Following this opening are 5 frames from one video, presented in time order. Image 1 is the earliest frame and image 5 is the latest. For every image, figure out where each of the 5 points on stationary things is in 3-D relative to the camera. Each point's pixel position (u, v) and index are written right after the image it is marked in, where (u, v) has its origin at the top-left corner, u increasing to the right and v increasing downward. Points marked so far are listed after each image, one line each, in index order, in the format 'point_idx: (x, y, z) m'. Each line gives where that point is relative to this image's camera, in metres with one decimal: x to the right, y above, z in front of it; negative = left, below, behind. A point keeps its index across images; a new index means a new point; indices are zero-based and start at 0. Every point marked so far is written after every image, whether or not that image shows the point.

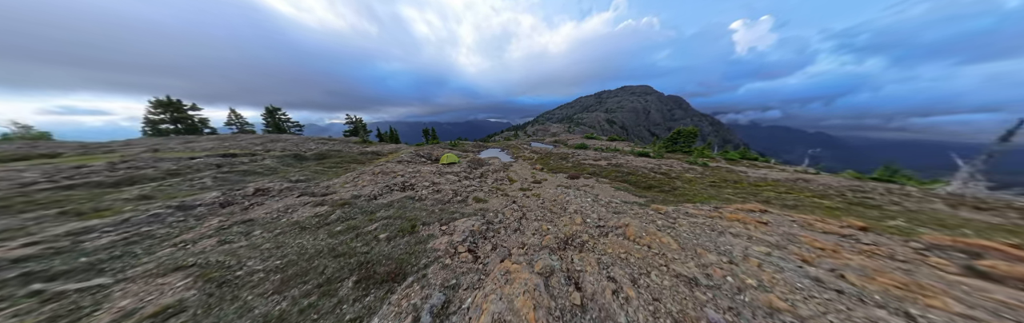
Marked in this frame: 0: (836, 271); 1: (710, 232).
0: (+7.7, -2.6, +4.1) m
1: (+7.5, -2.6, +6.4) m
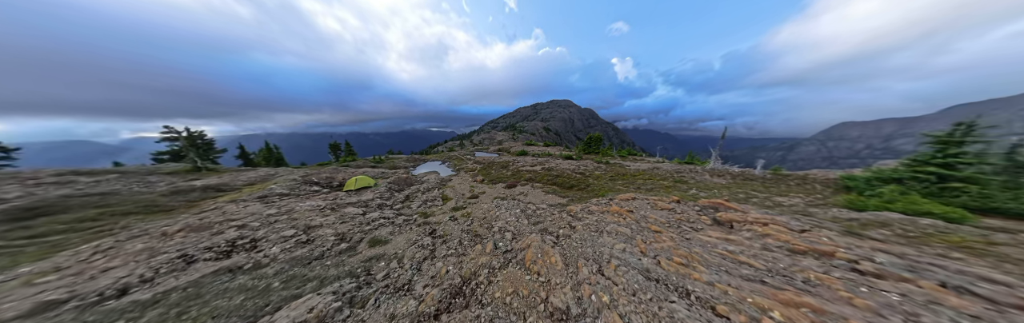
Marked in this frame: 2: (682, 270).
0: (+4.4, -2.9, +5.0) m
1: (+3.4, -3.1, +7.1) m
2: (+4.3, -2.8, +4.2) m
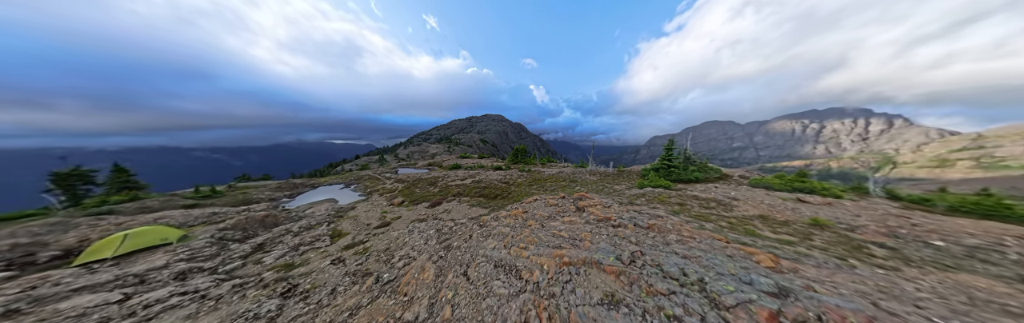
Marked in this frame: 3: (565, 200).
0: (+0.1, -3.3, +6.5) m
1: (-1.6, -3.8, +8.1) m
2: (+0.3, -3.1, +5.8) m
3: (+4.9, -3.8, +16.1) m
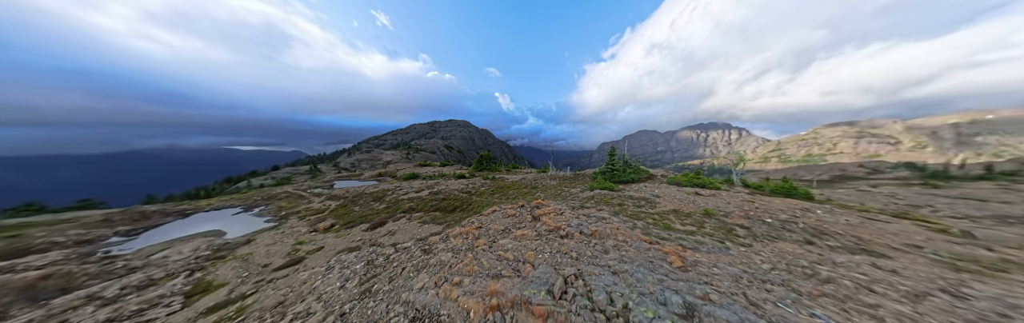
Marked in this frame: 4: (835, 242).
0: (-2.1, -3.9, +5.4) m
1: (-4.0, -4.5, +6.5) m
2: (-1.7, -3.6, +4.8) m
3: (+0.7, -4.6, +15.7) m
4: (+16.6, -4.1, +8.5) m
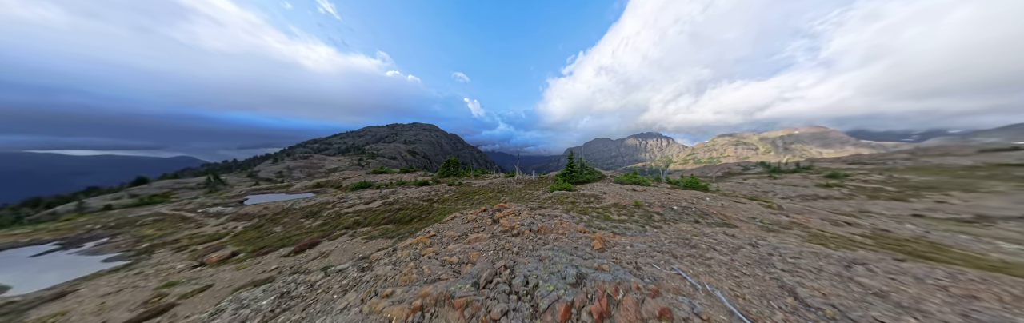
0: (-3.9, -3.9, +4.9) m
1: (-6.0, -4.6, +5.7) m
2: (-3.4, -3.7, +4.4) m
3: (-3.1, -5.0, +15.6) m
4: (+13.9, -4.0, +11.6) m
